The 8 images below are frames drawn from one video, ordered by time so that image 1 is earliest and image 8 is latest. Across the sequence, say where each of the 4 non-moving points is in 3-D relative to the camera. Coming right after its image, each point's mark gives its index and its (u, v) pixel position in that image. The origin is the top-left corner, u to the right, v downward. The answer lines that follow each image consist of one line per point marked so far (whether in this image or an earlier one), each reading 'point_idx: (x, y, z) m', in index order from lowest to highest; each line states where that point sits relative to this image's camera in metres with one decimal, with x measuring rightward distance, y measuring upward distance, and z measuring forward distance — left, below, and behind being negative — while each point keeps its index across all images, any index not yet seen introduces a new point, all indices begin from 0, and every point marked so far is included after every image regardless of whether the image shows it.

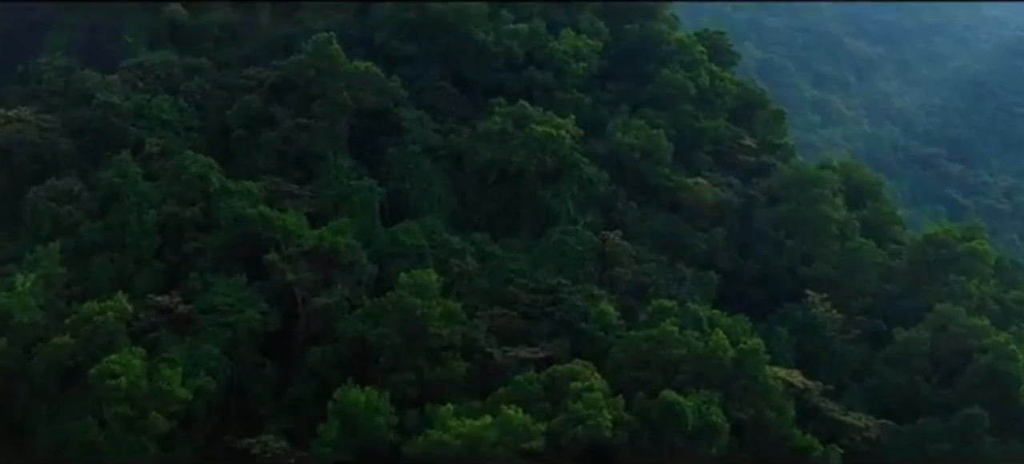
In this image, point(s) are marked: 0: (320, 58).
0: (-2.6, +2.3, +20.2) m
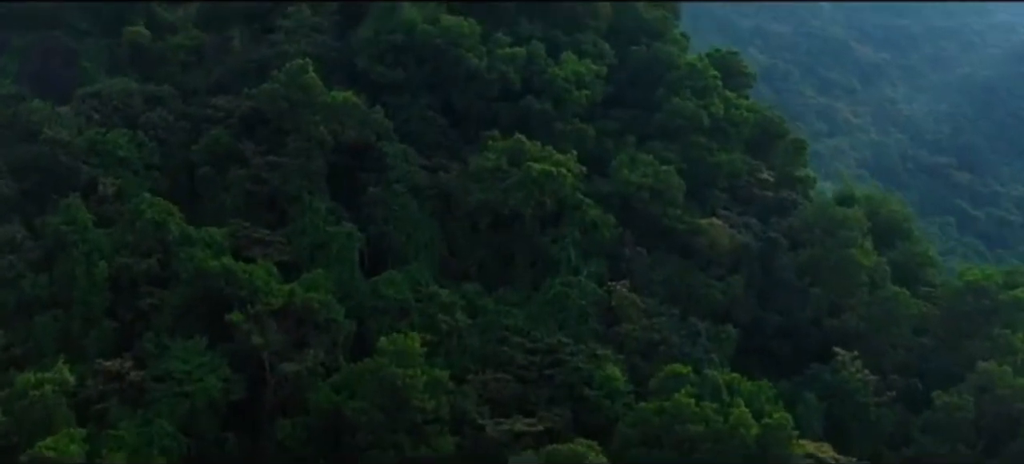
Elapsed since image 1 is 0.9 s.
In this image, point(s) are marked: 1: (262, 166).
0: (-2.6, +1.7, +18.2) m
1: (-3.0, +0.8, +18.0) m
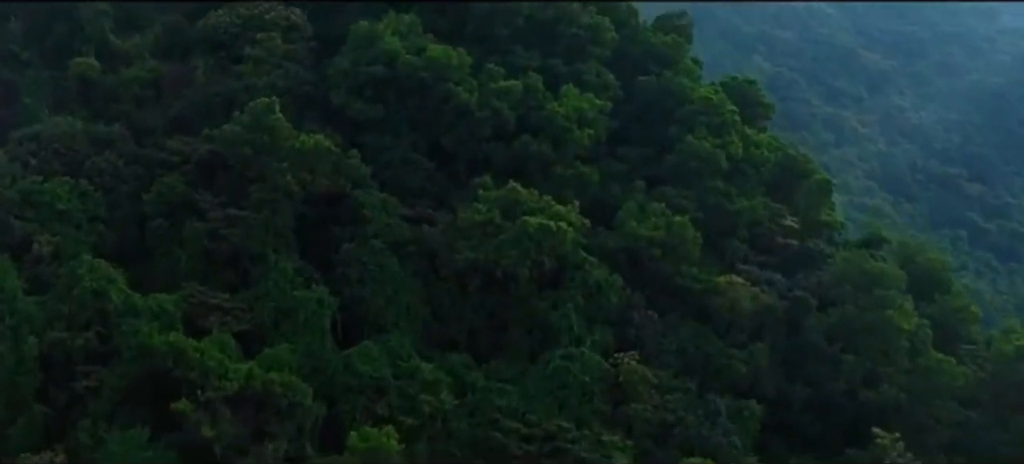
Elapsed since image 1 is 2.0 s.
0: (-2.7, +1.1, +16.0) m
1: (-3.0, +0.1, +15.8) m
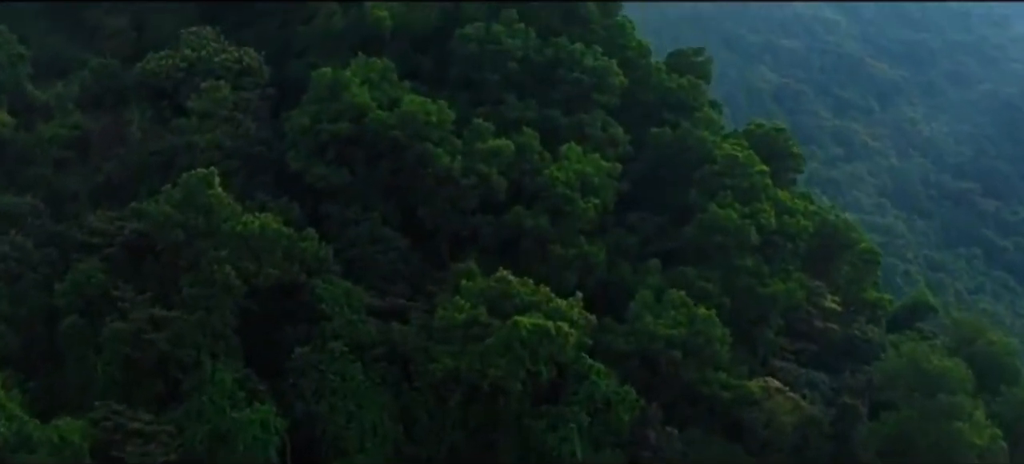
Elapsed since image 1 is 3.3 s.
0: (-2.8, +0.2, +13.2) m
1: (-3.1, -0.7, +13.0) m
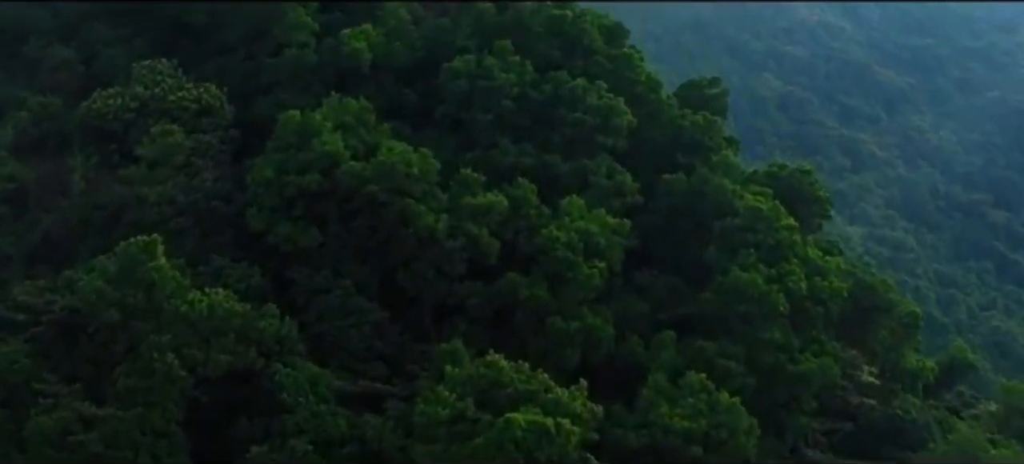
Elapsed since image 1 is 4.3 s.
0: (-2.8, -0.4, +11.3) m
1: (-3.2, -1.3, +11.1) m
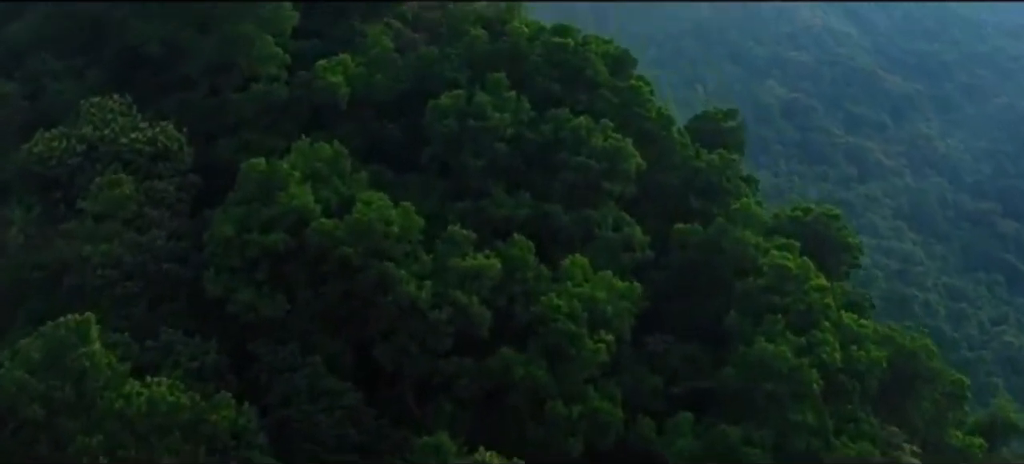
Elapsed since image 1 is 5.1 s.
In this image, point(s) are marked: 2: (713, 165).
0: (-2.9, -0.9, +9.6) m
1: (-3.2, -1.8, +9.4) m
2: (+1.8, +0.6, +13.9) m
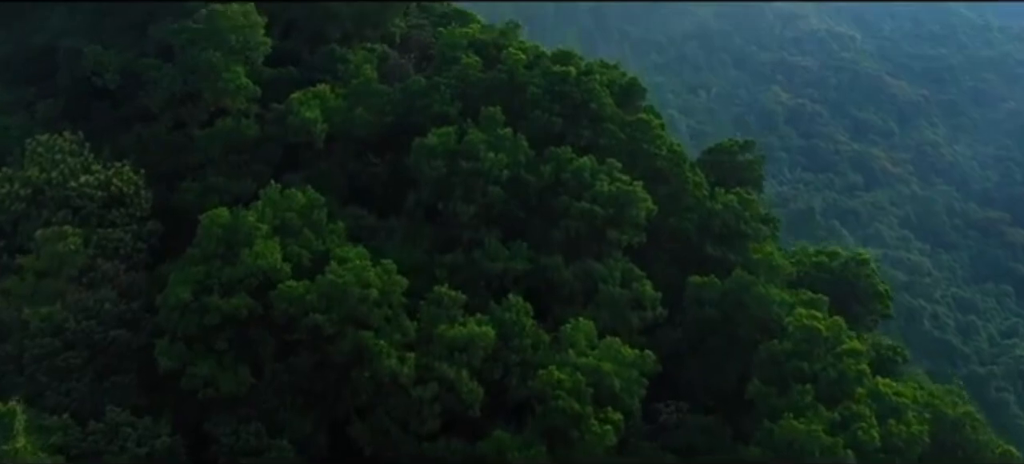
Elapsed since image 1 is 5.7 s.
0: (-2.9, -1.3, +8.2) m
1: (-3.3, -2.3, +8.0) m
2: (+1.8, +0.2, +12.5) m
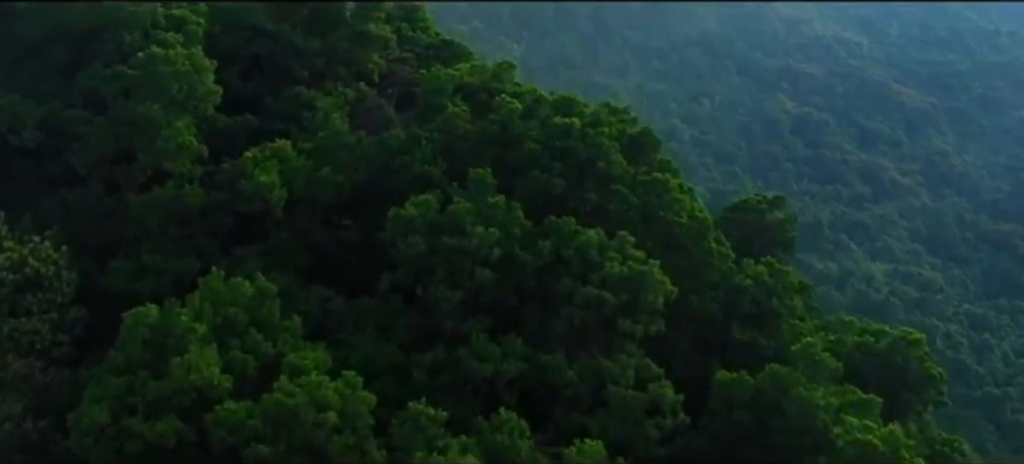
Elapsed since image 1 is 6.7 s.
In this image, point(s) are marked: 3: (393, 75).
0: (-3.0, -1.9, +6.3) m
1: (-3.3, -2.8, +6.1) m
2: (+1.7, -0.4, +10.6) m
3: (-1.1, +1.4, +13.5) m
